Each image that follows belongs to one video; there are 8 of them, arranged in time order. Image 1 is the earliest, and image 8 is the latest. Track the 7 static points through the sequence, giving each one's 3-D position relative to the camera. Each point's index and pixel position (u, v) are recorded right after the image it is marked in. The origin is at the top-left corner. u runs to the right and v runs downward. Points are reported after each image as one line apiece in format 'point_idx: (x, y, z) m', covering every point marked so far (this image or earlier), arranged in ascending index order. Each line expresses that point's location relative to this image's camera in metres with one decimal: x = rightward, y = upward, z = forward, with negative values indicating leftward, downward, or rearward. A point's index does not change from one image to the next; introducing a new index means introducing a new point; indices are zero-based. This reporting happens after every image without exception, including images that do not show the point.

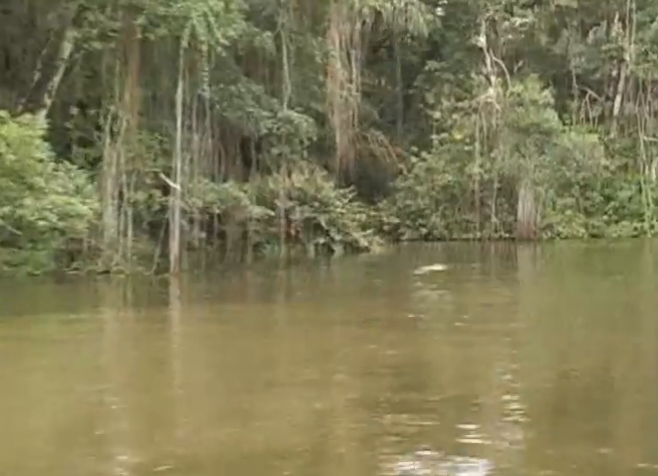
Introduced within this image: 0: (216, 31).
0: (-1.1, +2.1, +9.0) m
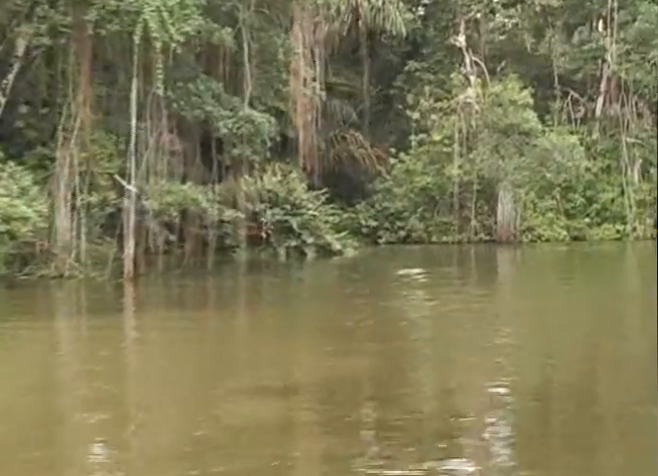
0: (-1.5, +2.0, +8.6) m
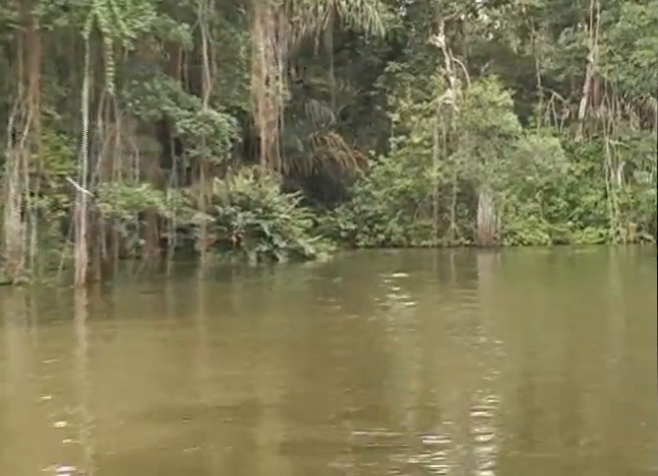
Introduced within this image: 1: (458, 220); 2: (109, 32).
0: (-1.9, +2.0, +8.2) m
1: (+2.7, +0.4, +18.4) m
2: (-2.0, +1.9, +8.2) m
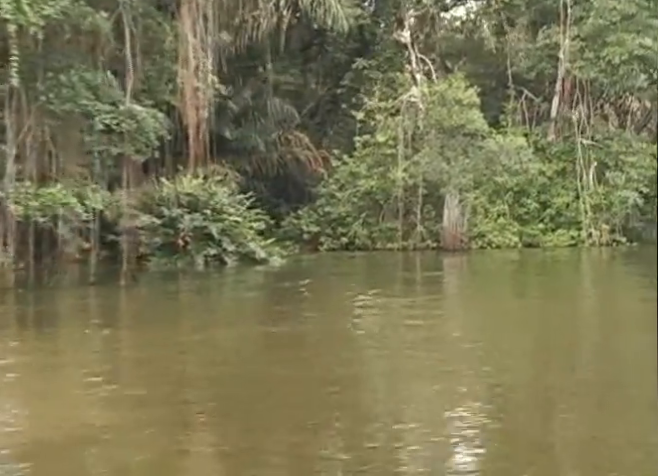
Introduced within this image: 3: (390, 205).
0: (-2.5, +1.9, +7.6) m
1: (+1.9, +0.3, +17.8) m
2: (-2.6, +1.8, +7.5) m
3: (+1.2, +0.7, +17.9) m
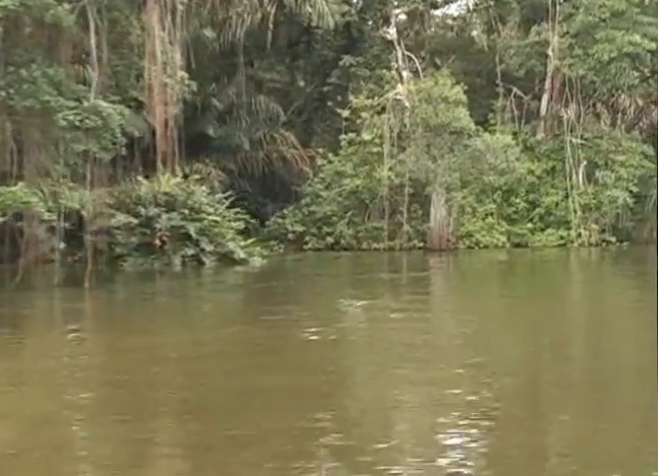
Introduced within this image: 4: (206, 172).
0: (-2.8, +1.9, +7.3) m
1: (+1.6, +0.3, +17.5) m
2: (-2.9, +1.8, +7.3) m
3: (+0.9, +0.7, +17.6) m
4: (-2.2, +1.2, +16.4) m
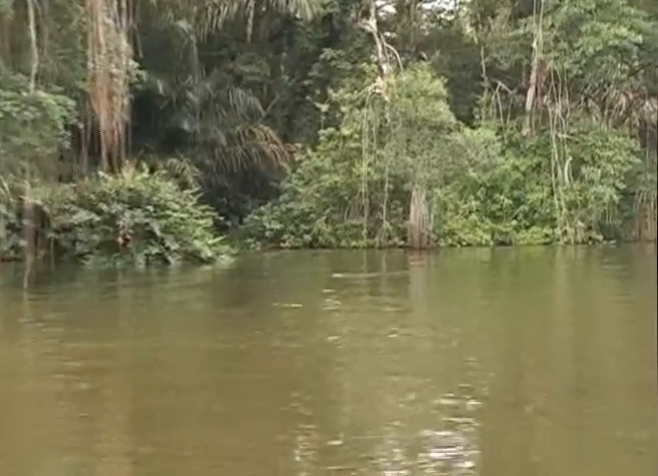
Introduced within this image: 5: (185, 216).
0: (-3.2, +1.9, +6.8) m
1: (+1.2, +0.4, +17.0) m
2: (-3.3, +1.8, +6.8) m
3: (+0.5, +0.7, +17.2) m
4: (-2.6, +1.2, +15.9) m
5: (-2.0, +0.3, +12.7) m
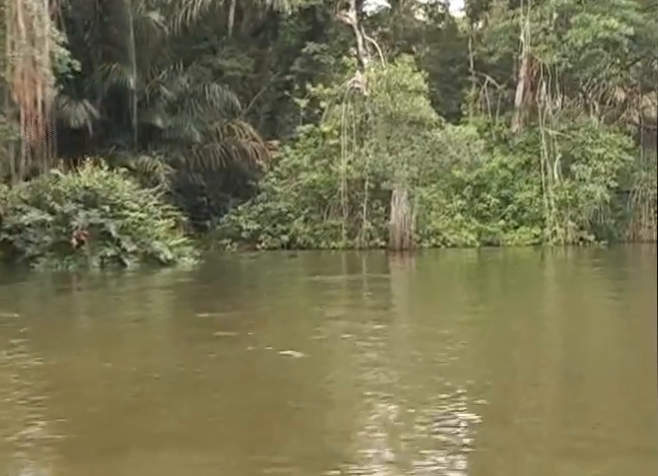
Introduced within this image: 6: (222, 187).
0: (-3.7, +1.9, +6.2) m
1: (+0.8, +0.4, +16.4) m
2: (-3.8, +1.8, +6.1) m
3: (+0.1, +0.7, +16.5) m
4: (-3.0, +1.2, +15.3) m
5: (-2.5, +0.3, +12.0) m
6: (-2.4, +1.1, +19.8) m
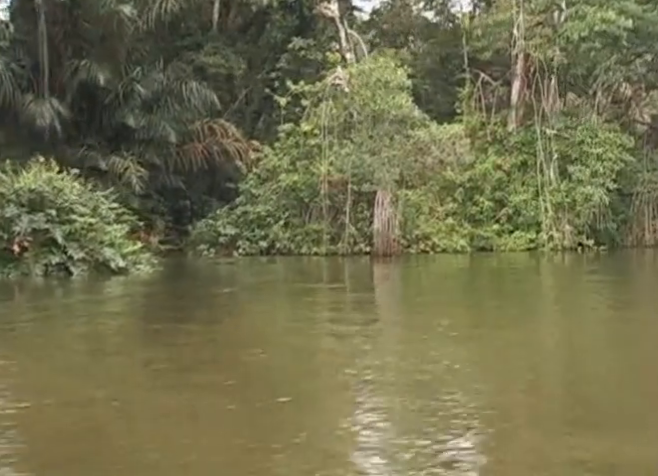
0: (-4.3, +1.9, +5.4) m
1: (+0.5, +0.3, +15.5) m
2: (-4.3, +1.8, +5.4) m
3: (-0.2, +0.6, +15.6) m
4: (-3.4, +1.1, +14.5) m
5: (-2.9, +0.2, +11.2) m
6: (-2.6, +1.0, +18.9) m
